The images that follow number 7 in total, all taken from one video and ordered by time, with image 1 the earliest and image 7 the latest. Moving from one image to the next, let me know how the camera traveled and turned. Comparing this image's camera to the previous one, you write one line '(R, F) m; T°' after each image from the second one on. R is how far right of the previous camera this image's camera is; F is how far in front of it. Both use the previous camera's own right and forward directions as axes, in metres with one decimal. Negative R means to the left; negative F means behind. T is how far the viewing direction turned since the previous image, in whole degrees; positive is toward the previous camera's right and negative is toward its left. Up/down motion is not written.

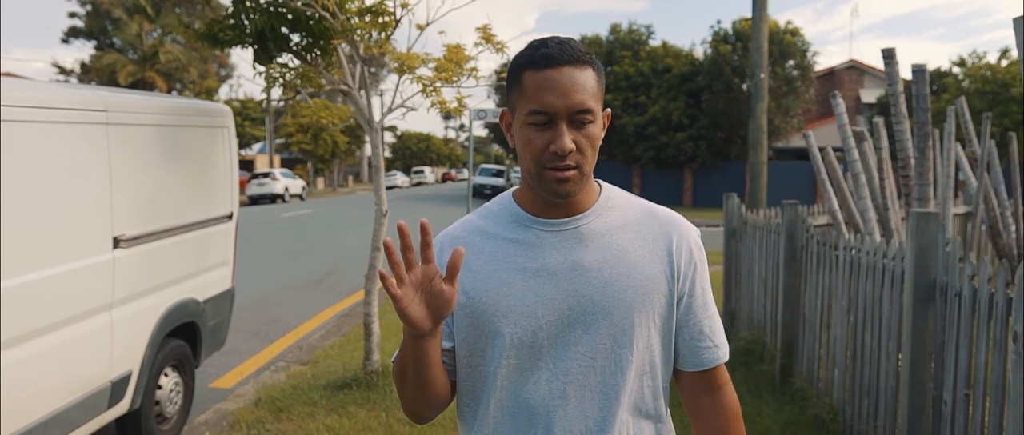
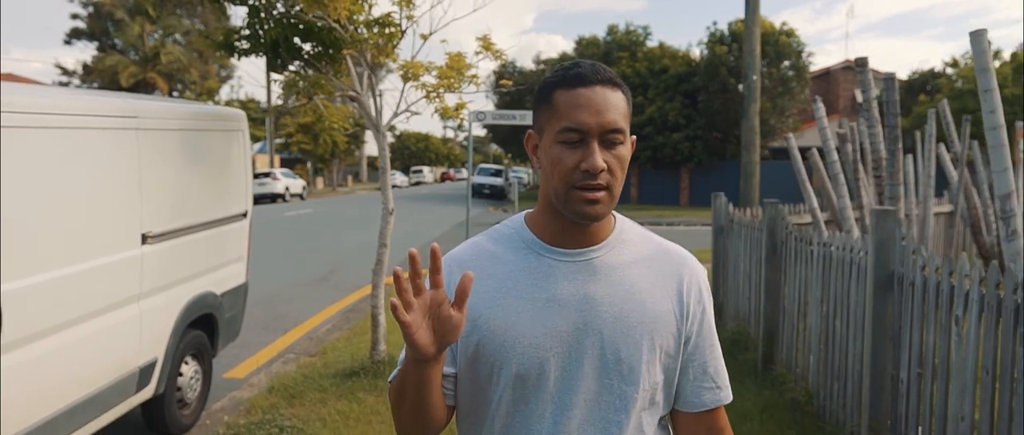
(0.0, -0.3) m; 0°
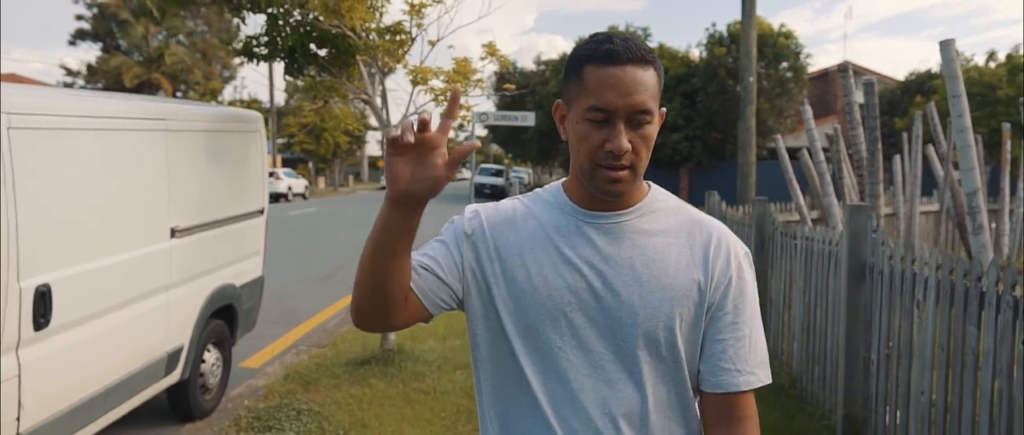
(0.0, -0.3) m; 0°
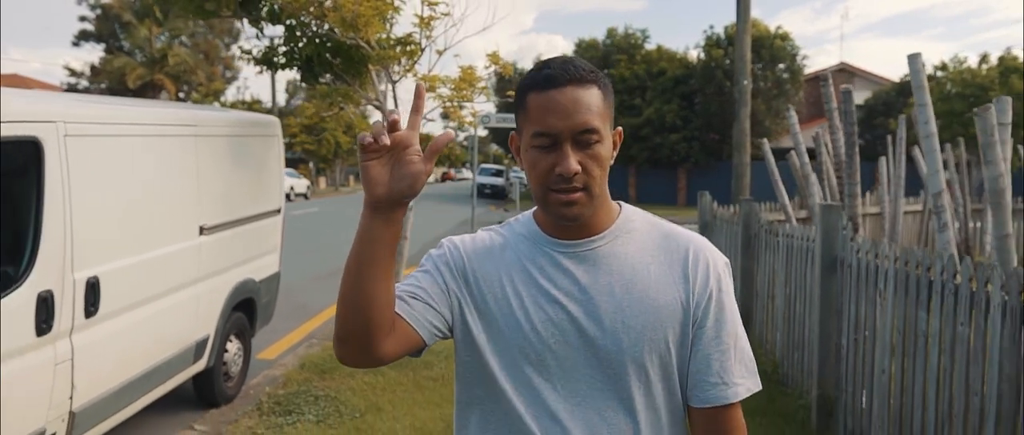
(0.0, -0.4) m; 0°
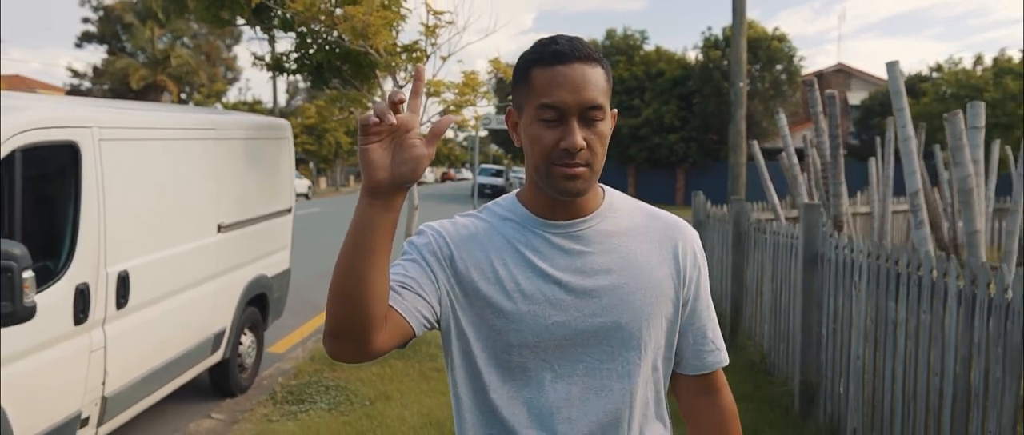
(0.0, -0.3) m; 0°
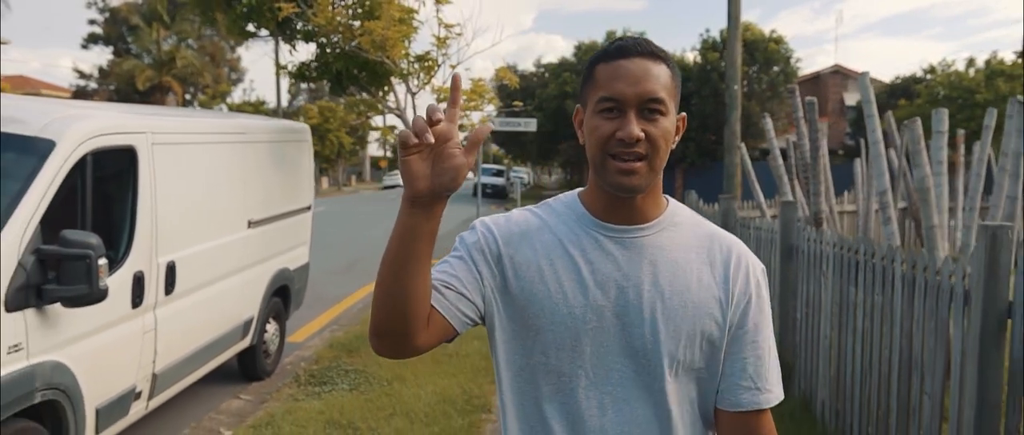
(0.0, -0.5) m; 0°
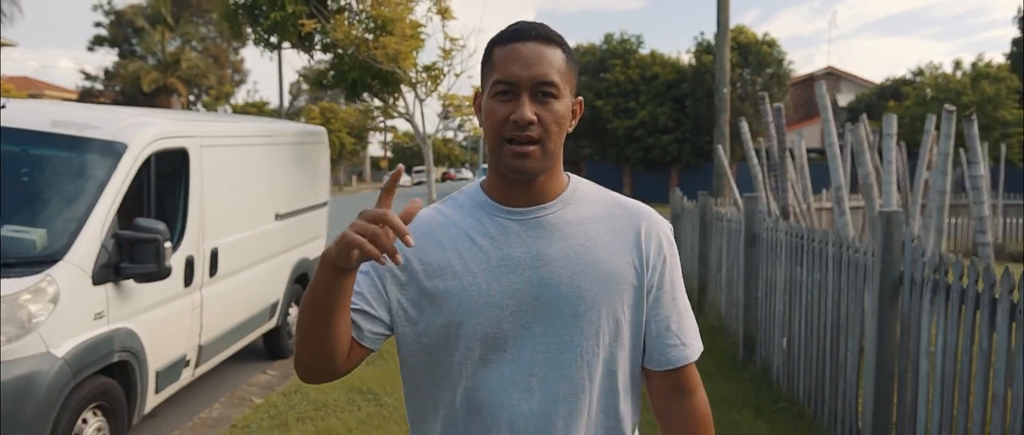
(0.0, -0.7) m; 0°
